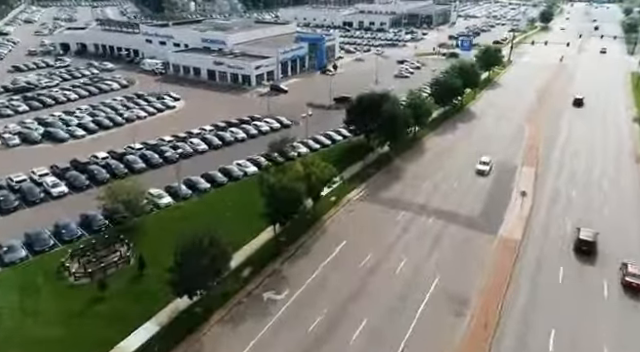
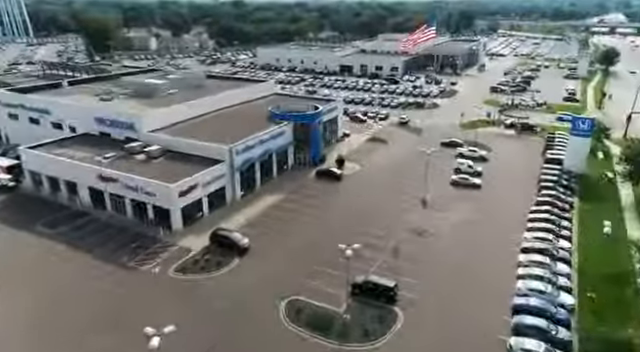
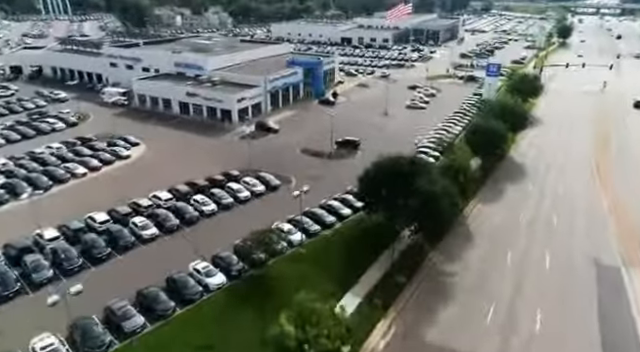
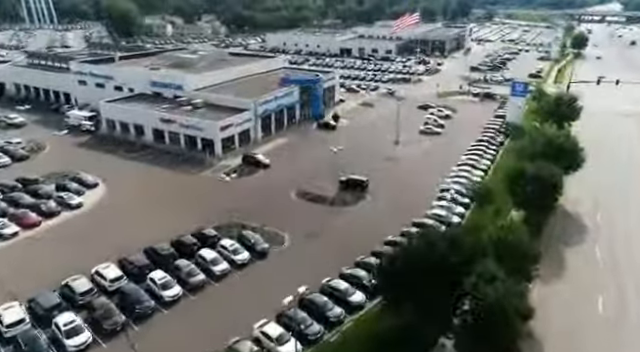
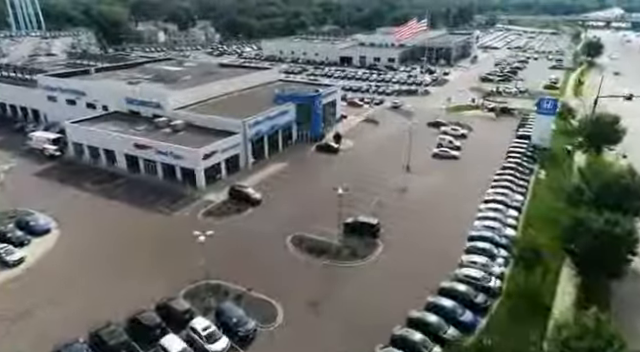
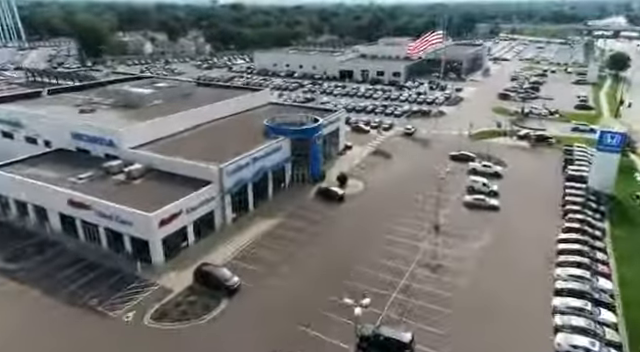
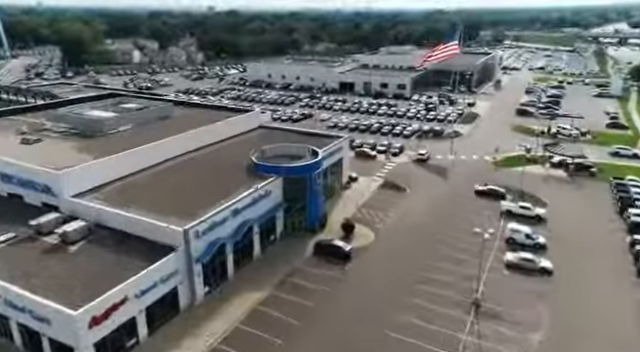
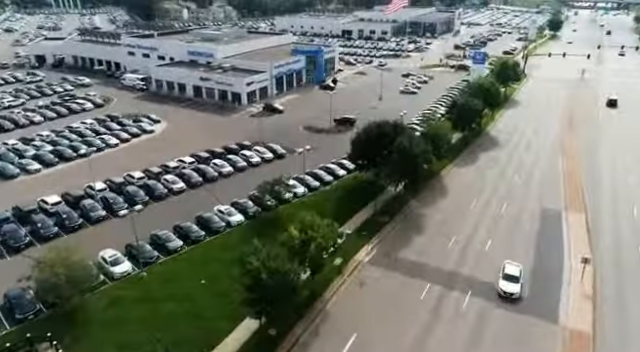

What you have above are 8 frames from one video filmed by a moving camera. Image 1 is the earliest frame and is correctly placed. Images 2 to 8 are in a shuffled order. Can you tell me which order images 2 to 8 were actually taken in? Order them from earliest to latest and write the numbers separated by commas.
8, 3, 4, 5, 2, 6, 7
